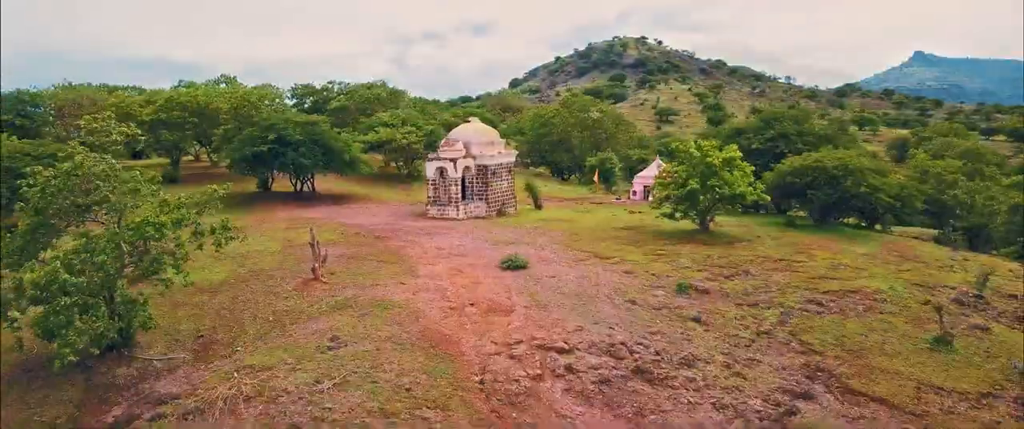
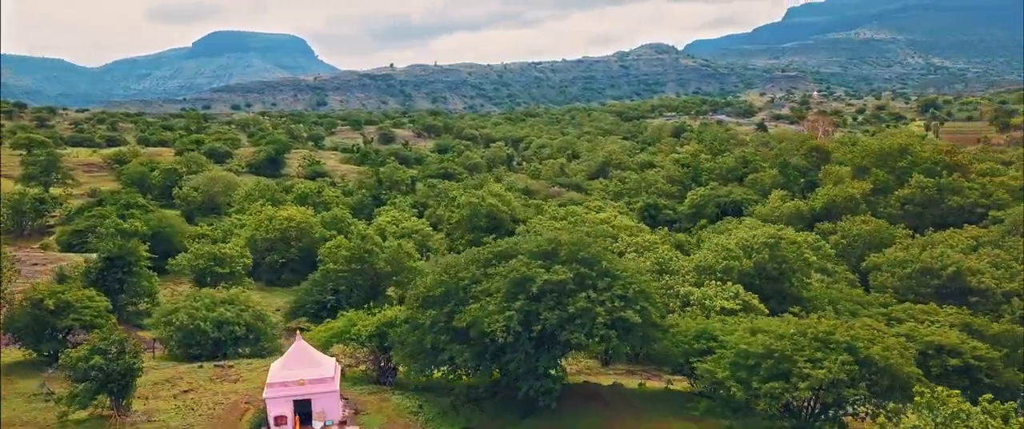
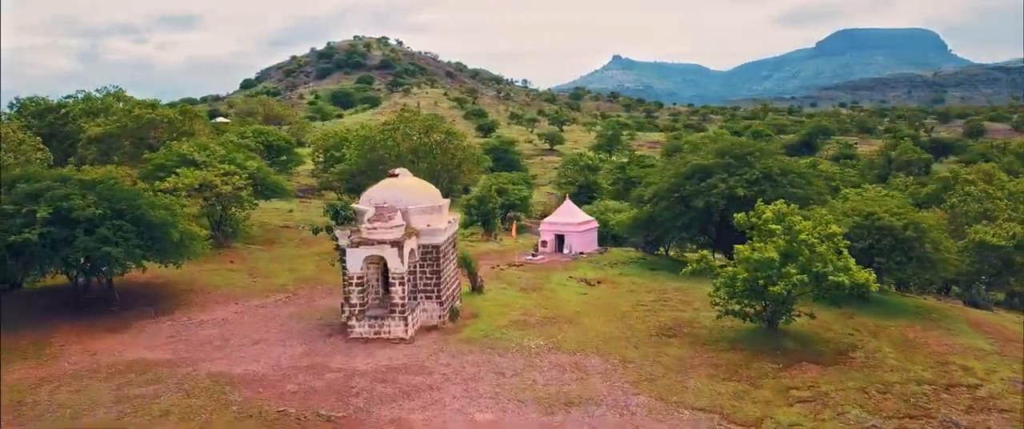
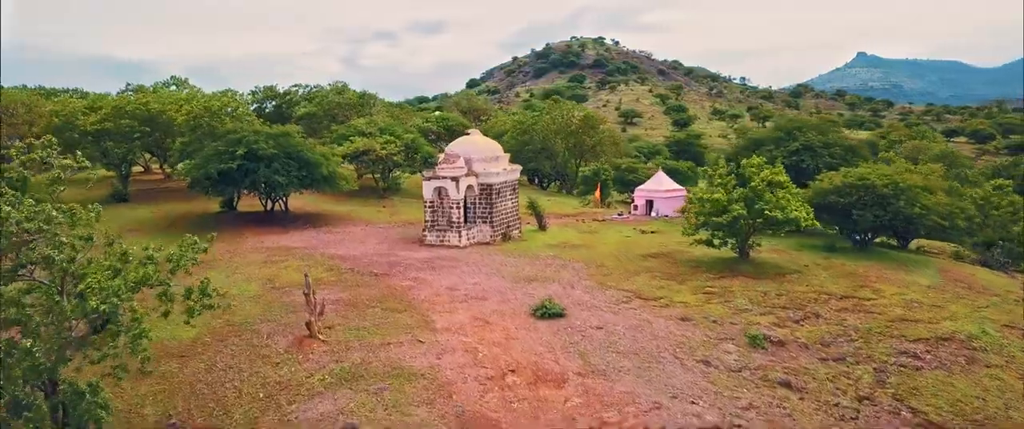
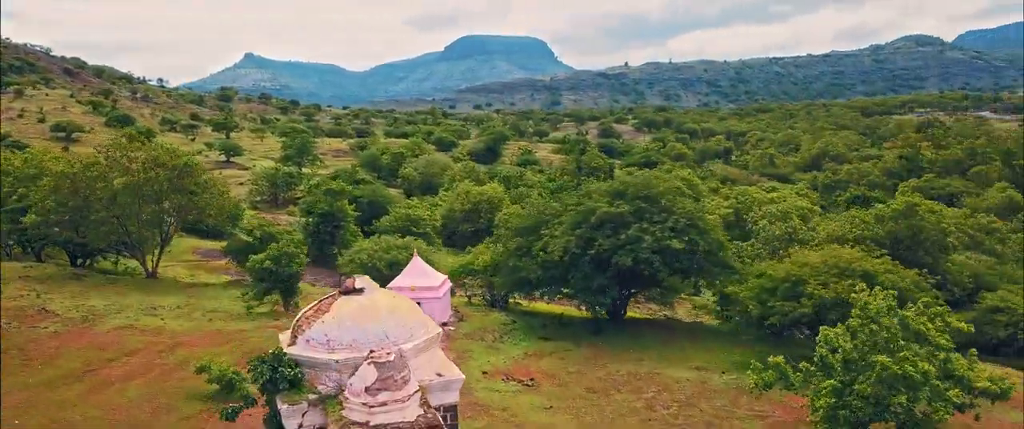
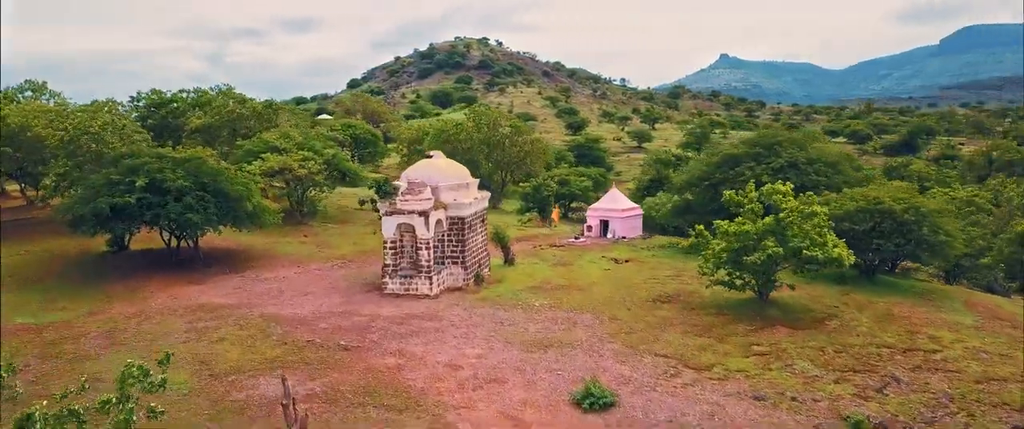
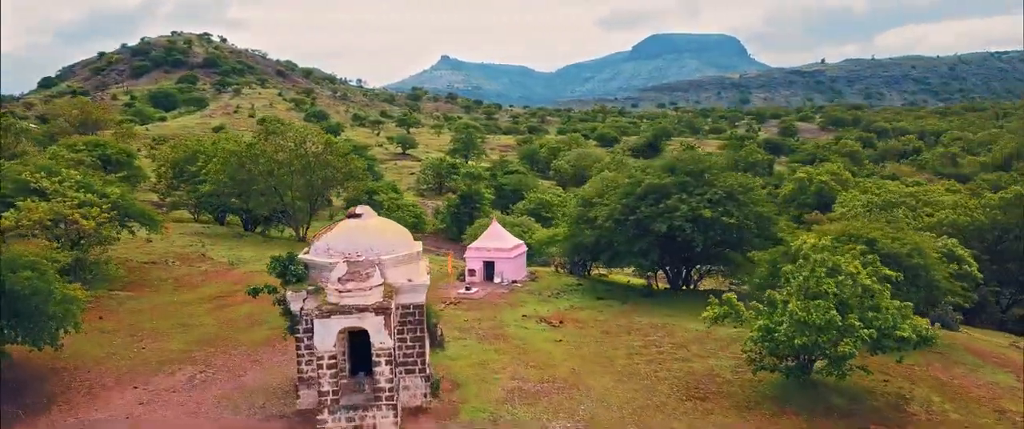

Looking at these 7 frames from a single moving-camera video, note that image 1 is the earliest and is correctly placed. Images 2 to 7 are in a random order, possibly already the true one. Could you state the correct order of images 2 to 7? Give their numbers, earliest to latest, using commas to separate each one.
4, 6, 3, 7, 5, 2
